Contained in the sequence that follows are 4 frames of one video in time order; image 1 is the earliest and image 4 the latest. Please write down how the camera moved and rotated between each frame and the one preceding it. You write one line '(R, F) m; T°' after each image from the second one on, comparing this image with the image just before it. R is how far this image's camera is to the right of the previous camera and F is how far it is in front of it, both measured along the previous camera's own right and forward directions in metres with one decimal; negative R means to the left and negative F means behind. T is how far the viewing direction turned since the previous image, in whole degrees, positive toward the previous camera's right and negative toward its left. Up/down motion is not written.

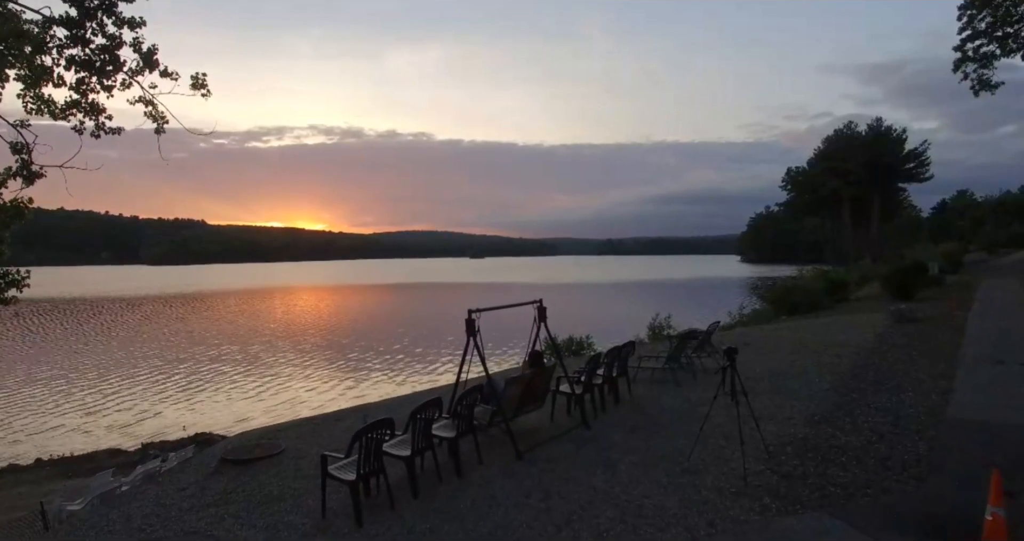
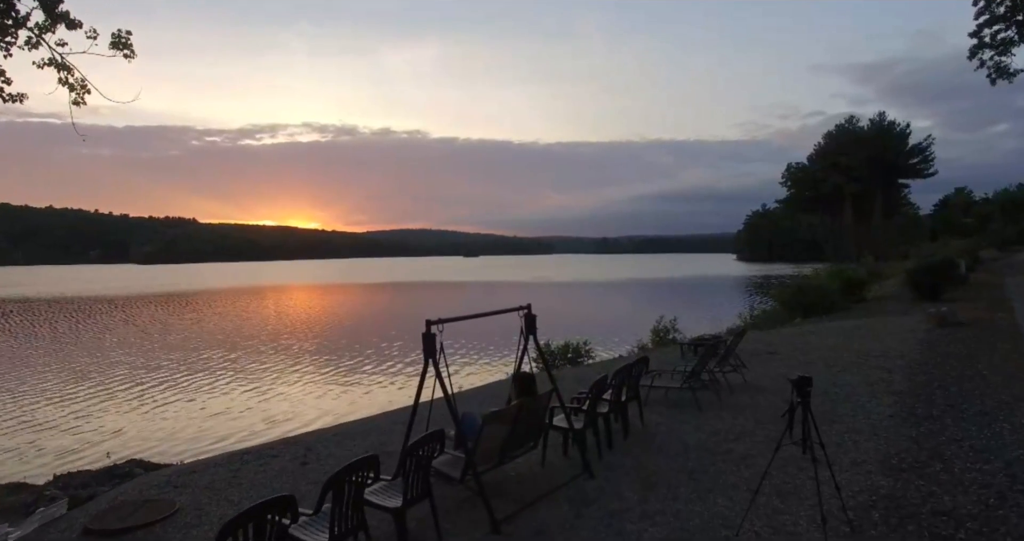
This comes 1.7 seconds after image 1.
(+0.1, +2.0) m; 0°
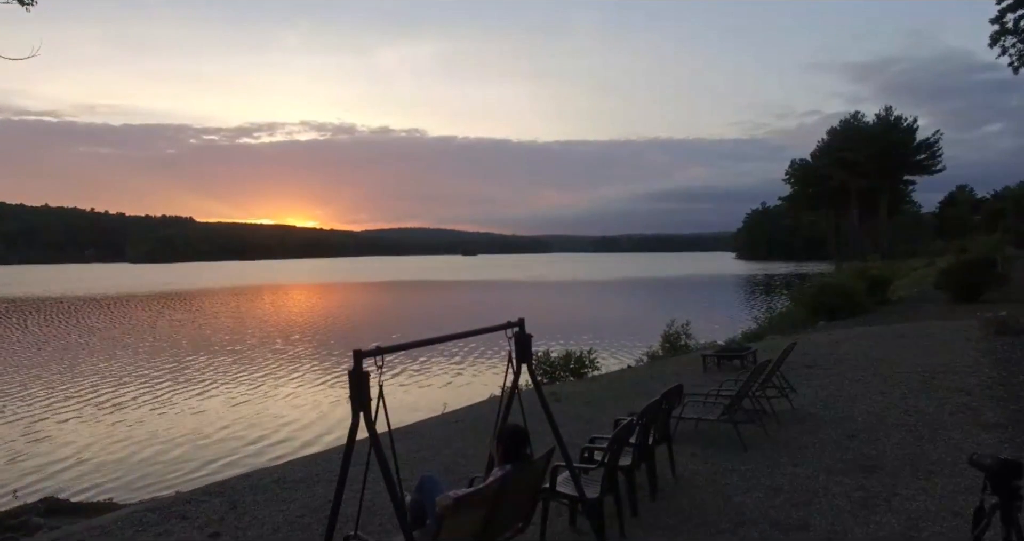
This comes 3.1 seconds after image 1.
(+0.1, +1.9) m; 0°
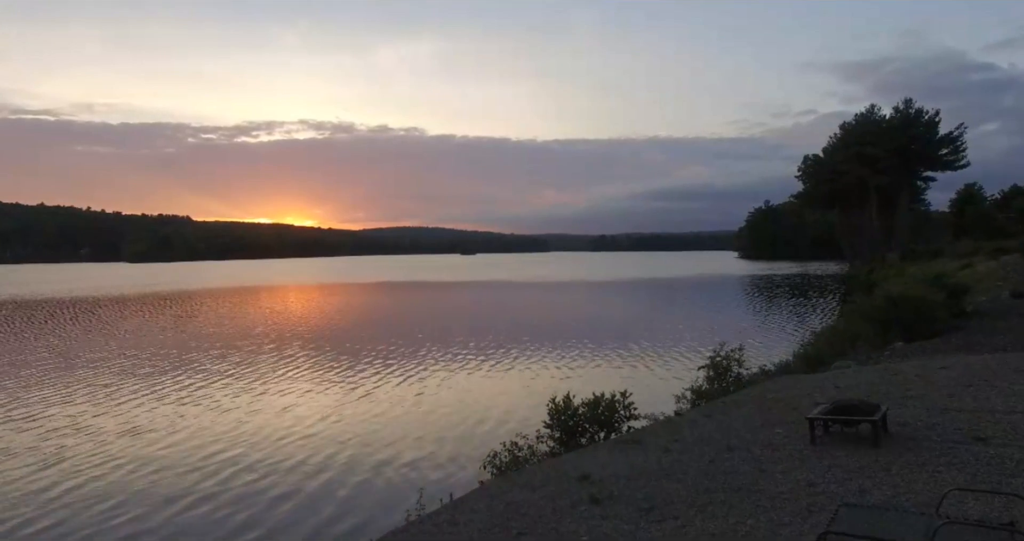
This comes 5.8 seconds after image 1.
(-0.1, +3.9) m; 0°
